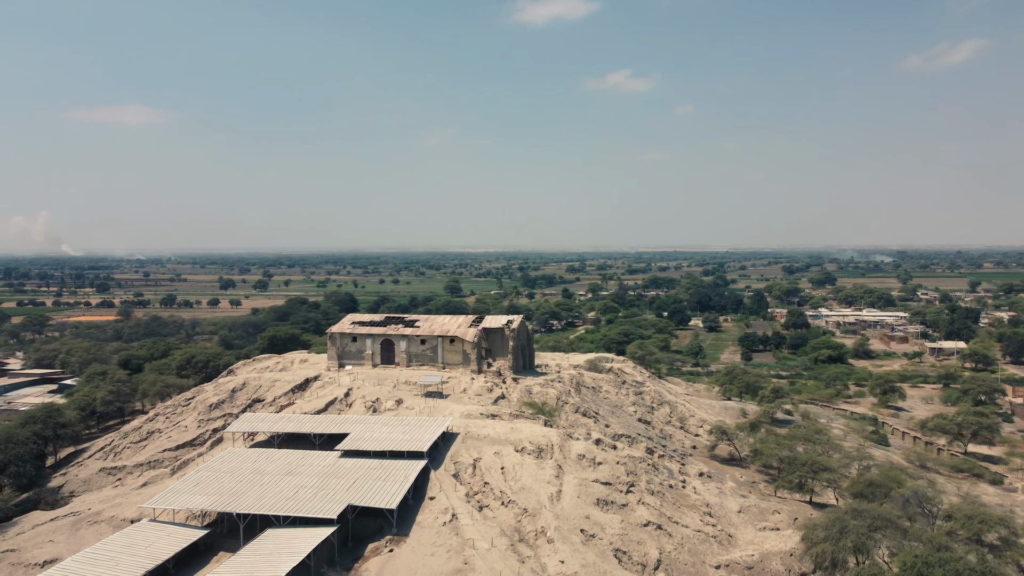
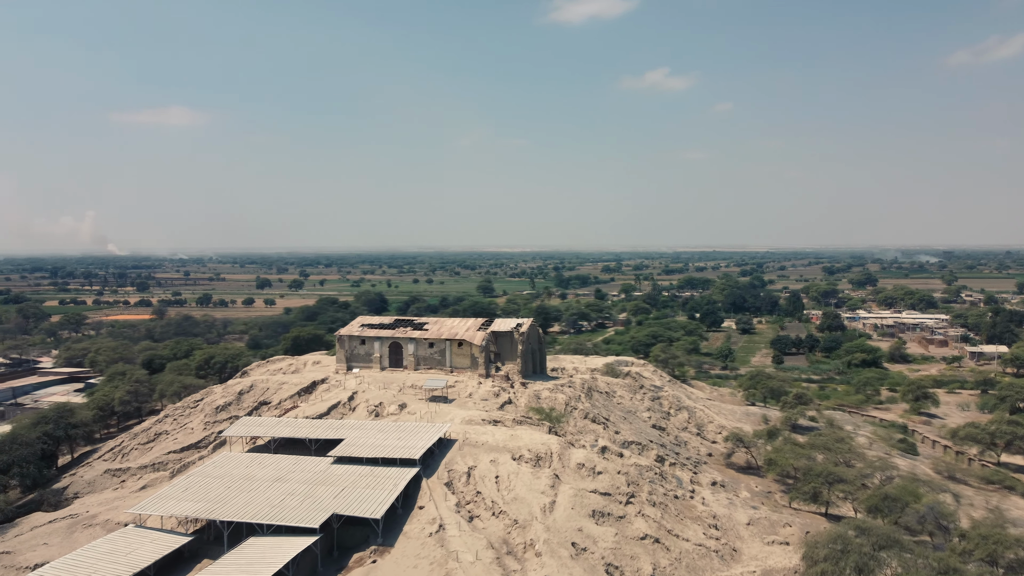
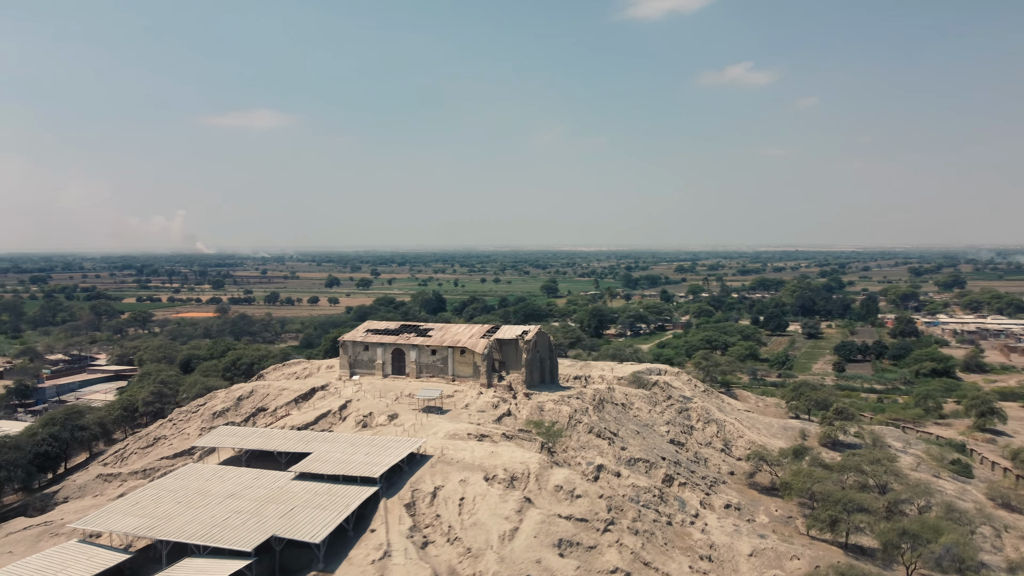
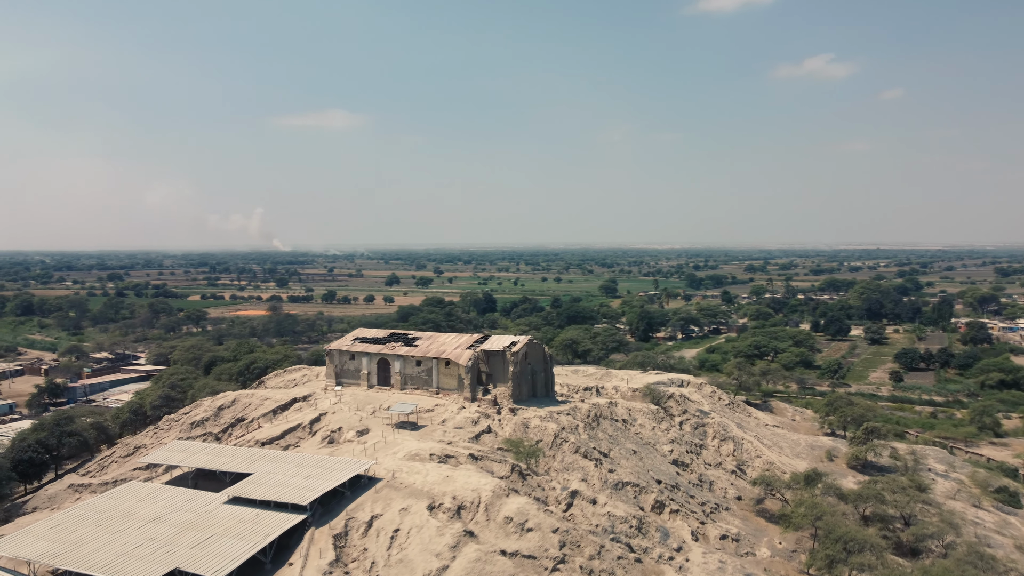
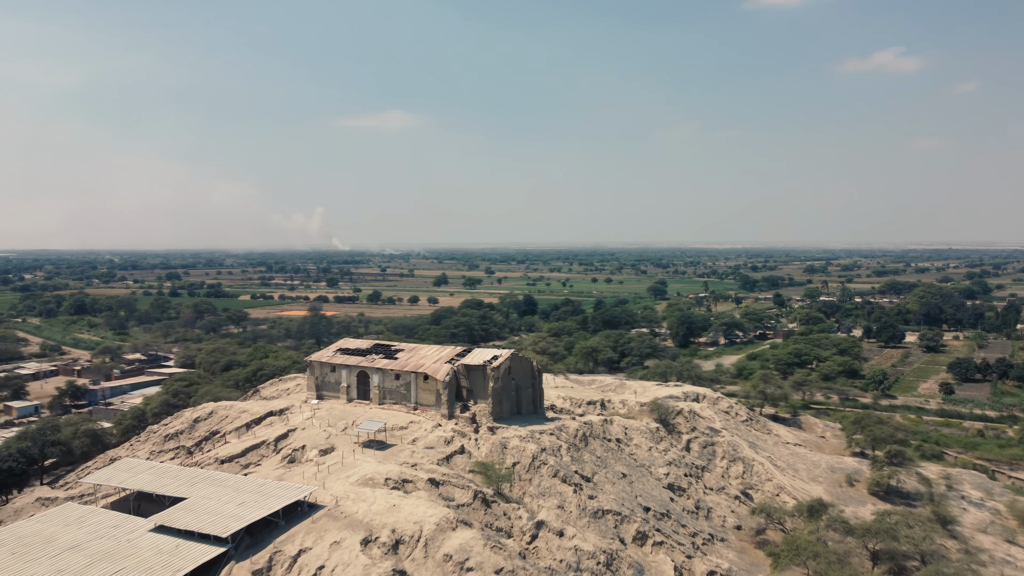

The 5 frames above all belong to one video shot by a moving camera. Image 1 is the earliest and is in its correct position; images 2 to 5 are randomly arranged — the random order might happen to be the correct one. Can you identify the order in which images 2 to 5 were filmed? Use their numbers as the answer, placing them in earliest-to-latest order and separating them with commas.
2, 3, 4, 5
